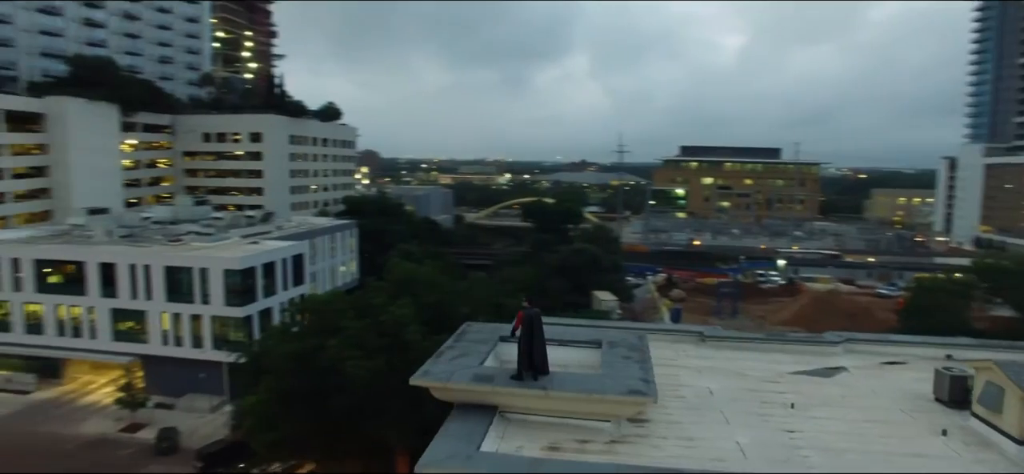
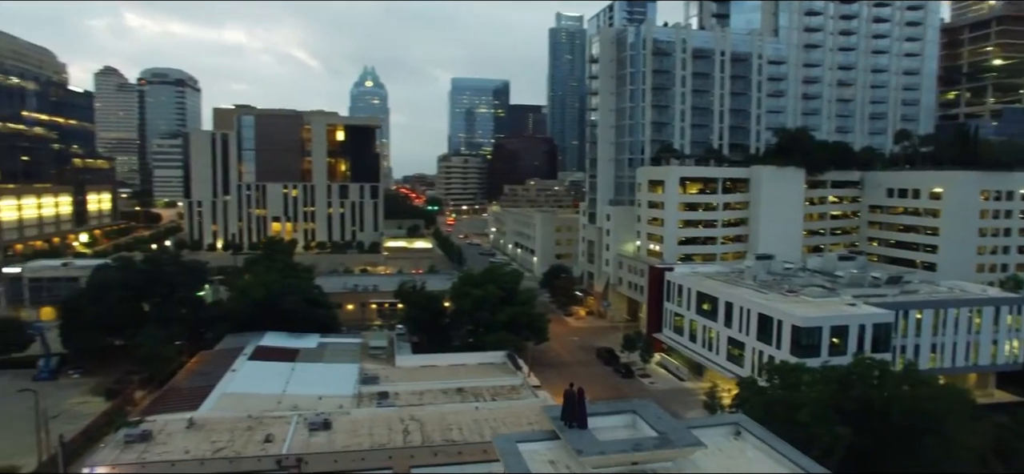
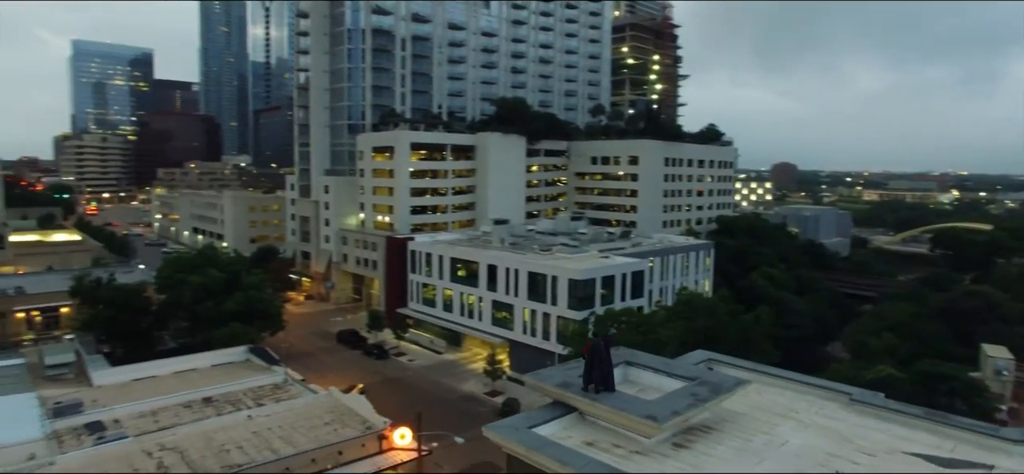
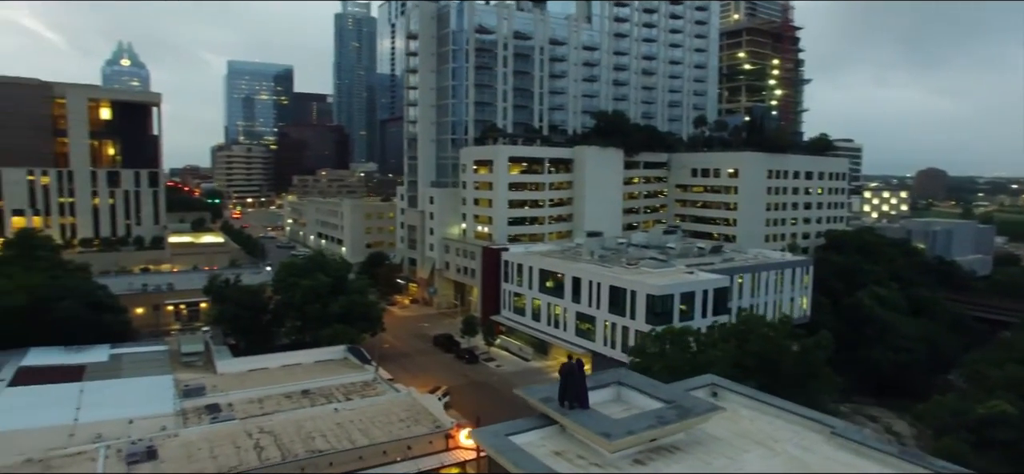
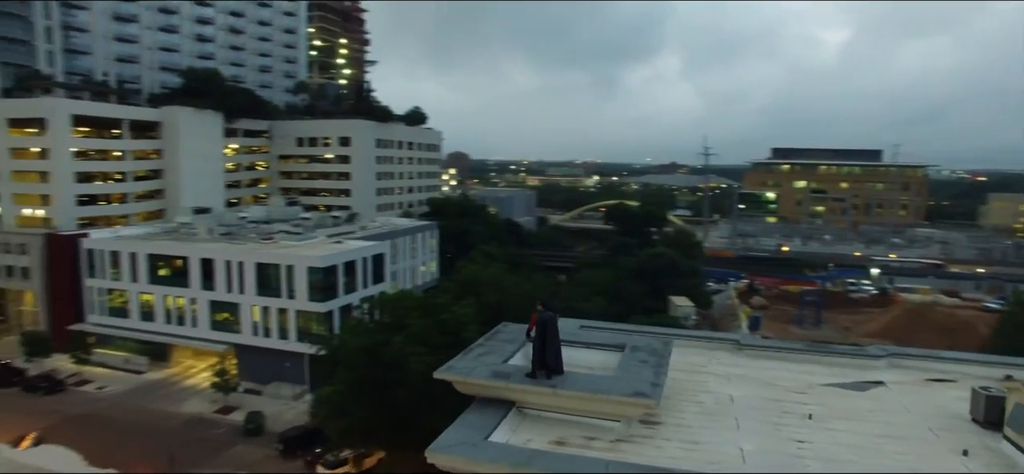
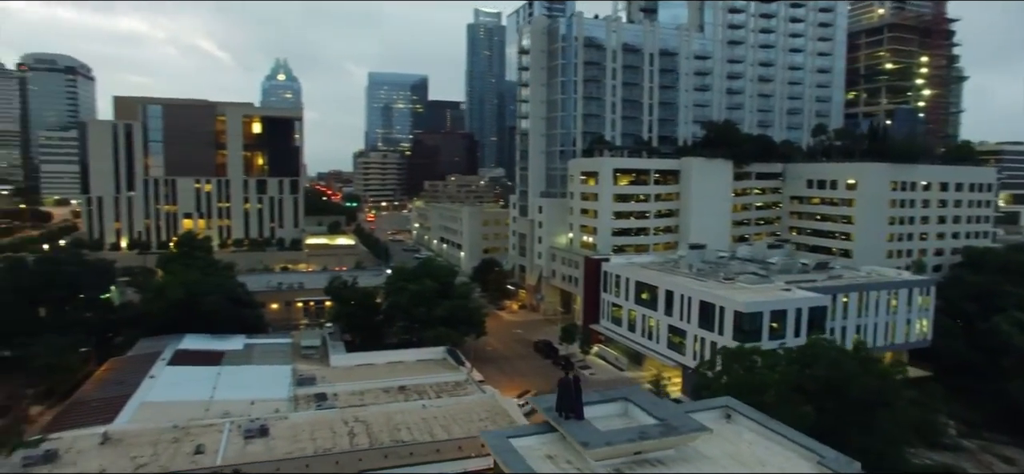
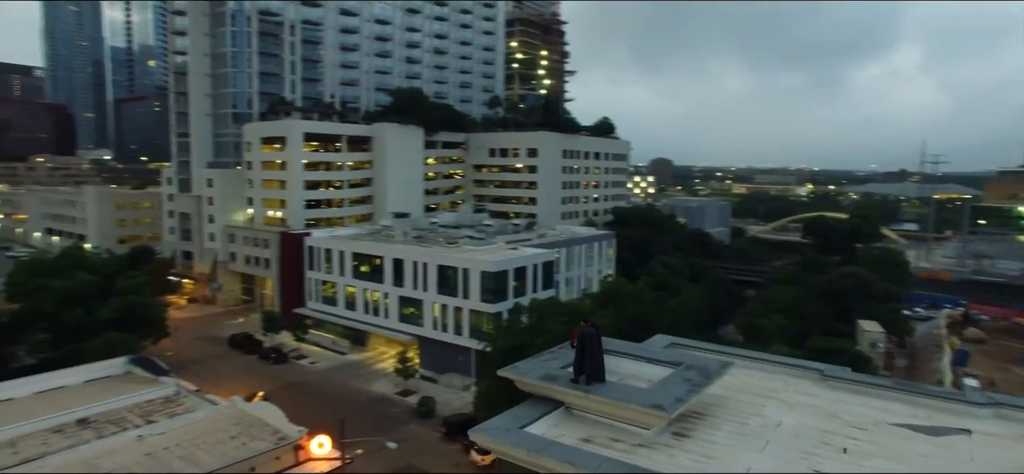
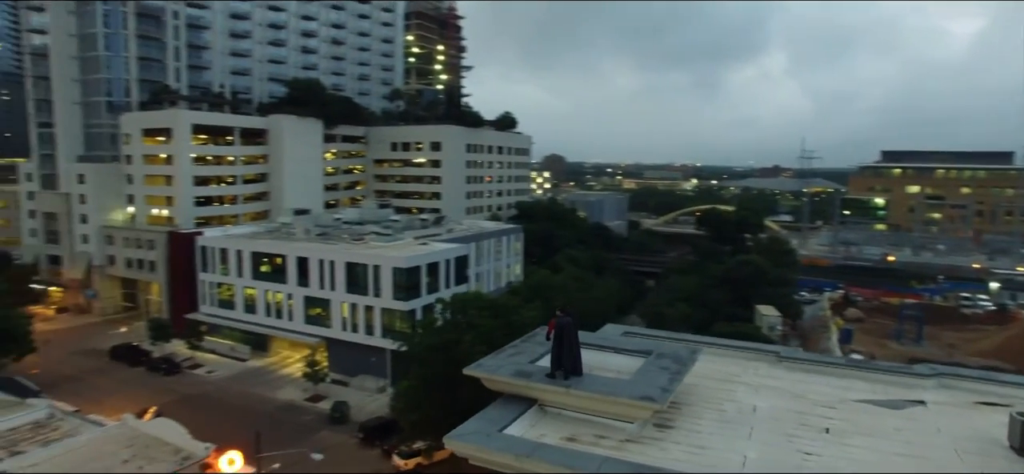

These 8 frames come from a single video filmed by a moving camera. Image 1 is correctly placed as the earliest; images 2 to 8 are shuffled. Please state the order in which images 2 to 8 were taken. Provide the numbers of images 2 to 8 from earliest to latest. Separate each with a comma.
5, 8, 7, 3, 4, 6, 2
